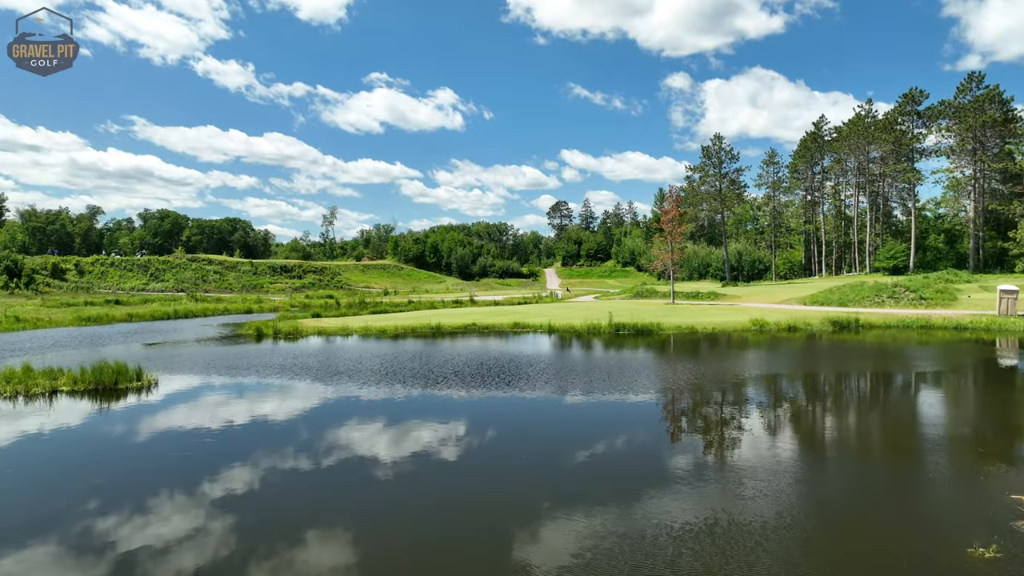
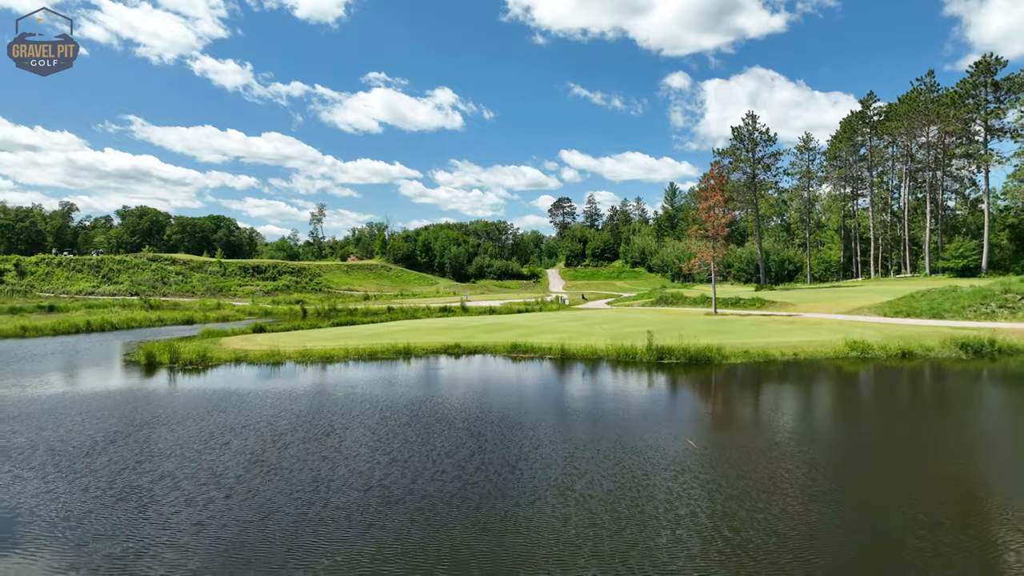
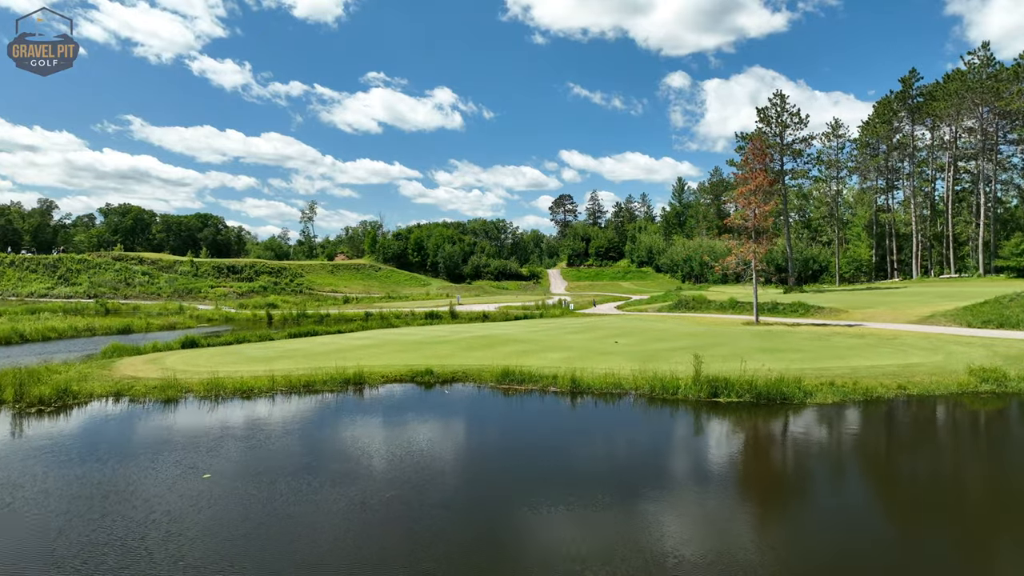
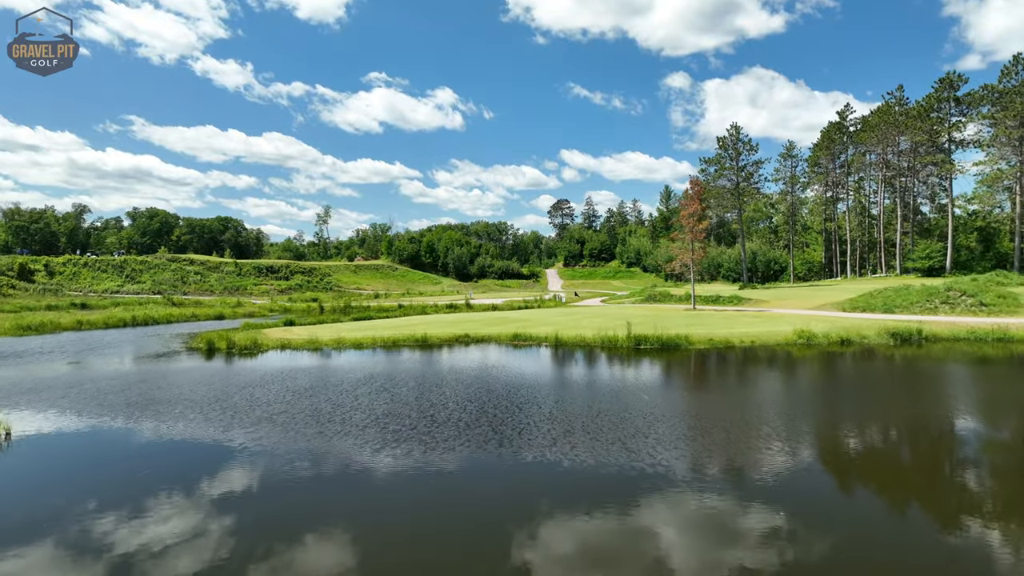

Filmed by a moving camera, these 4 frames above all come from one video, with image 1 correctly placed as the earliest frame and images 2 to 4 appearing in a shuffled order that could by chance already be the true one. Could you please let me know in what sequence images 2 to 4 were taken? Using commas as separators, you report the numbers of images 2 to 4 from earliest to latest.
4, 2, 3
